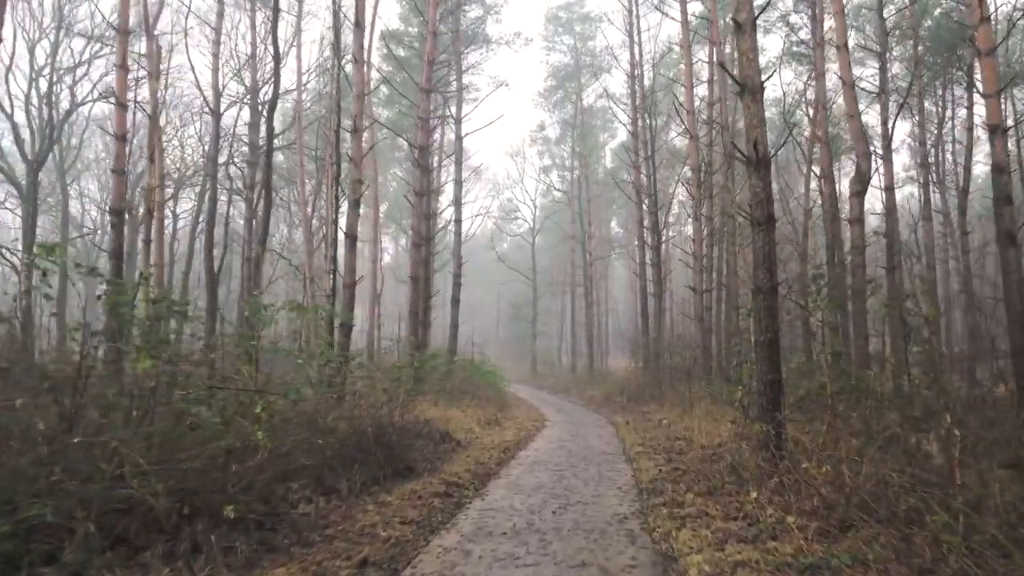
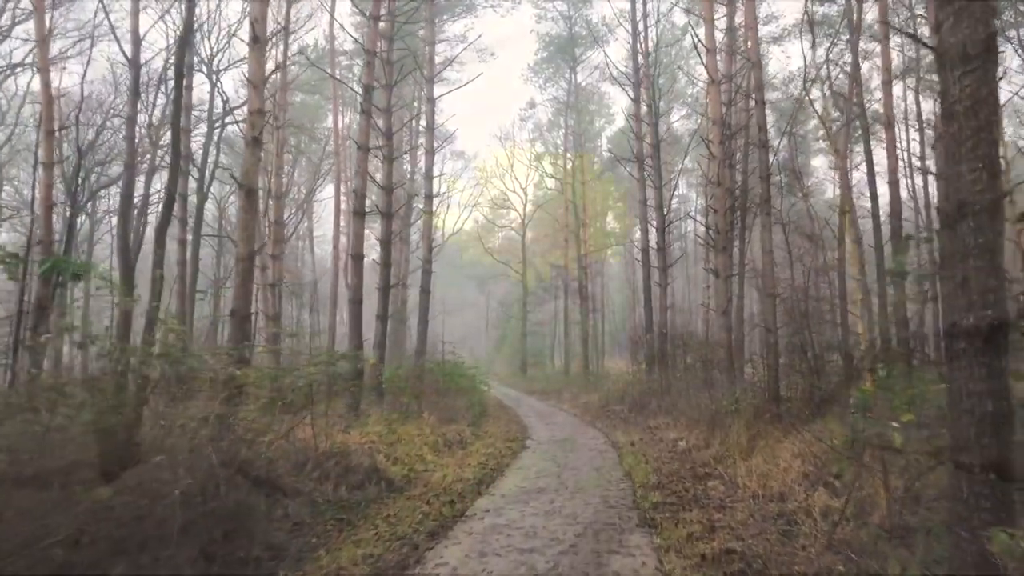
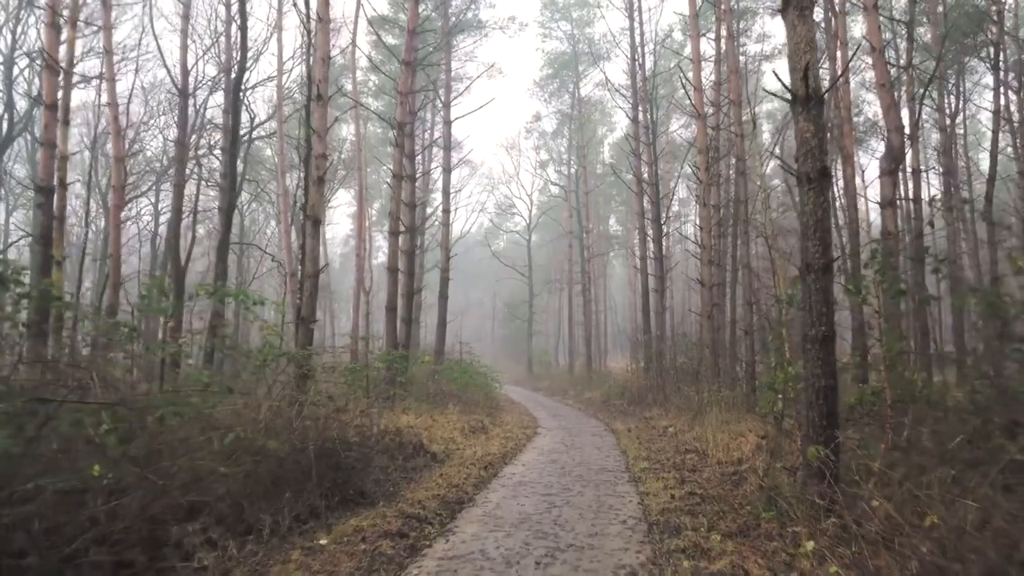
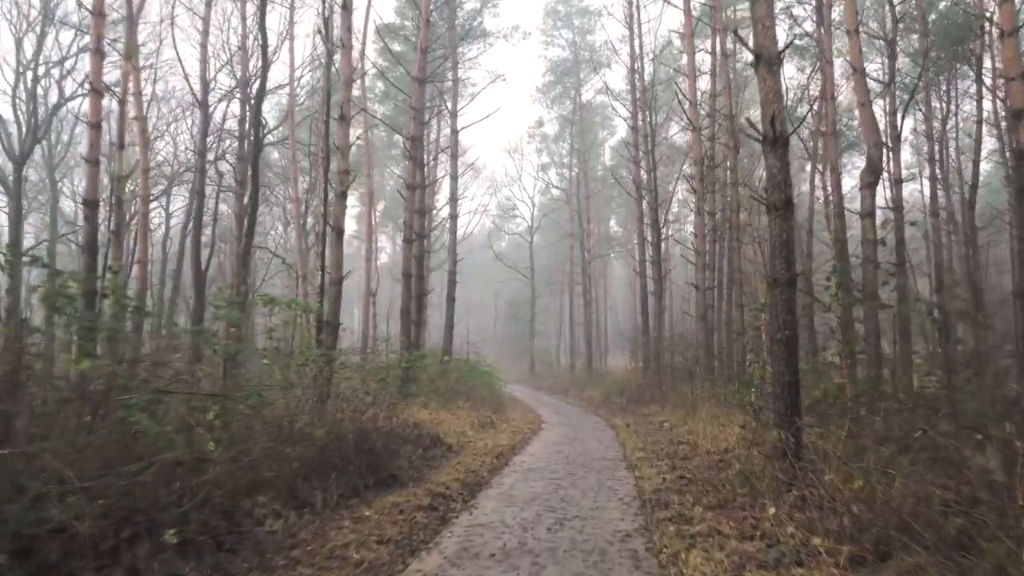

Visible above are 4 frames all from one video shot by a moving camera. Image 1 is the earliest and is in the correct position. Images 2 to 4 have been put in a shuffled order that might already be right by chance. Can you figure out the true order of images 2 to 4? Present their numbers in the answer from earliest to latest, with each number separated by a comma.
4, 3, 2
